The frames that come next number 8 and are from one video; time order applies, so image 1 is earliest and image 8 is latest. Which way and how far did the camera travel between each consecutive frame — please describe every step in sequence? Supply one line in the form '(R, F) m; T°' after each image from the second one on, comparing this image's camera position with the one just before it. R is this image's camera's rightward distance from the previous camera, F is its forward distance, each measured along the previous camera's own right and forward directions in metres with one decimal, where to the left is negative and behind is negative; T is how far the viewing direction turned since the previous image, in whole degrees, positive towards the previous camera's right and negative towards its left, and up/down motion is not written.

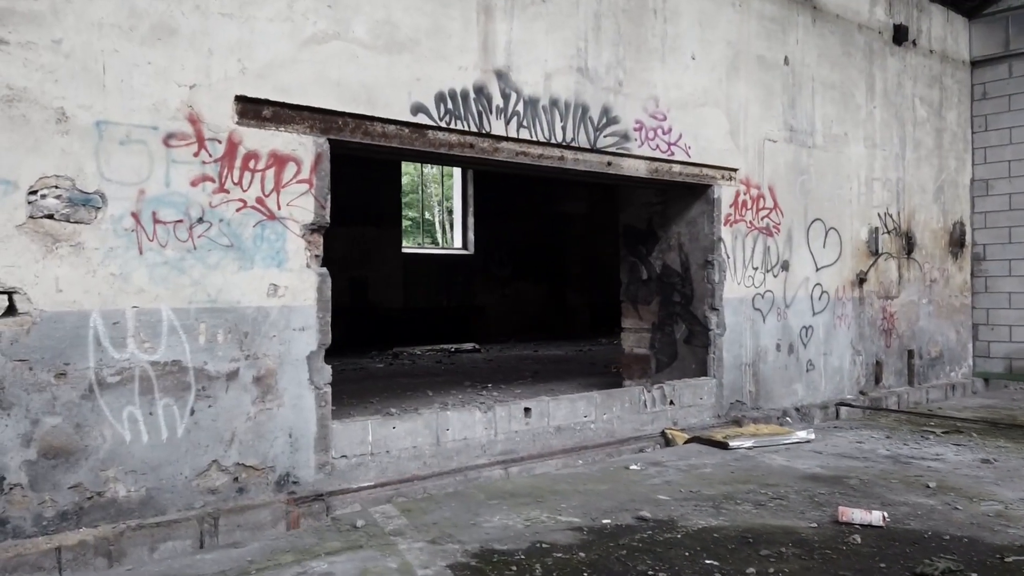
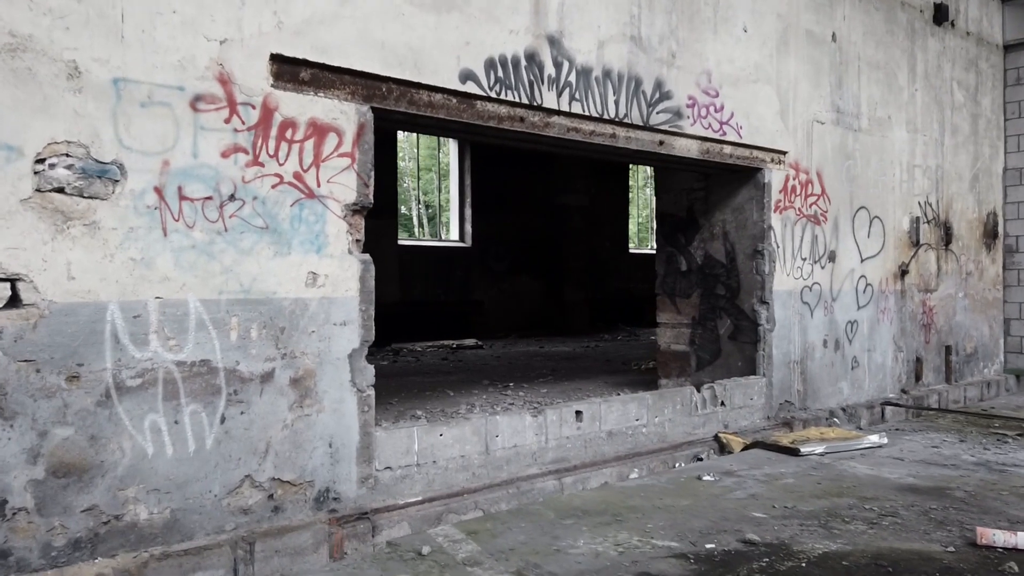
(-0.4, +0.5) m; +2°
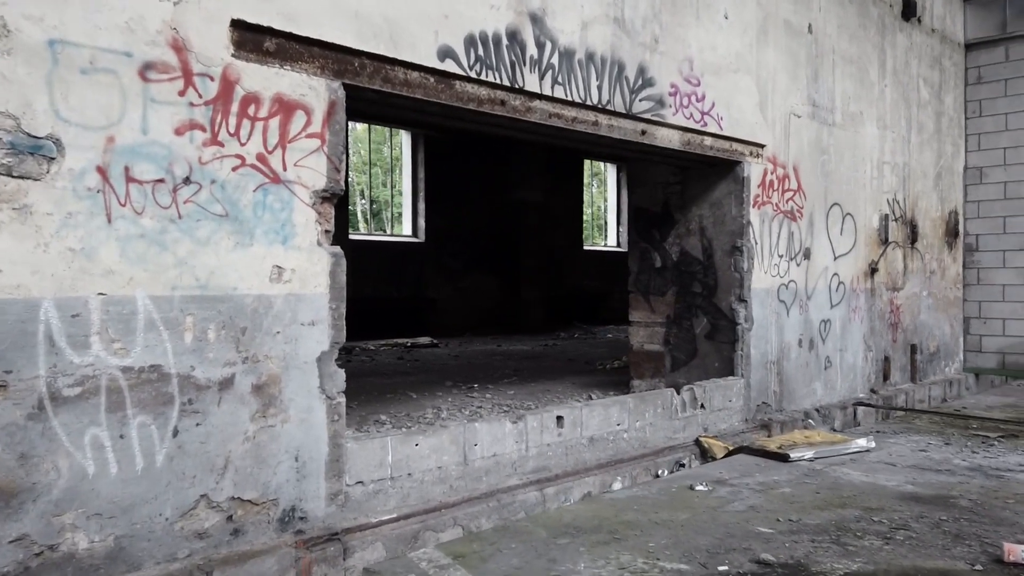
(-0.2, +0.3) m; +4°
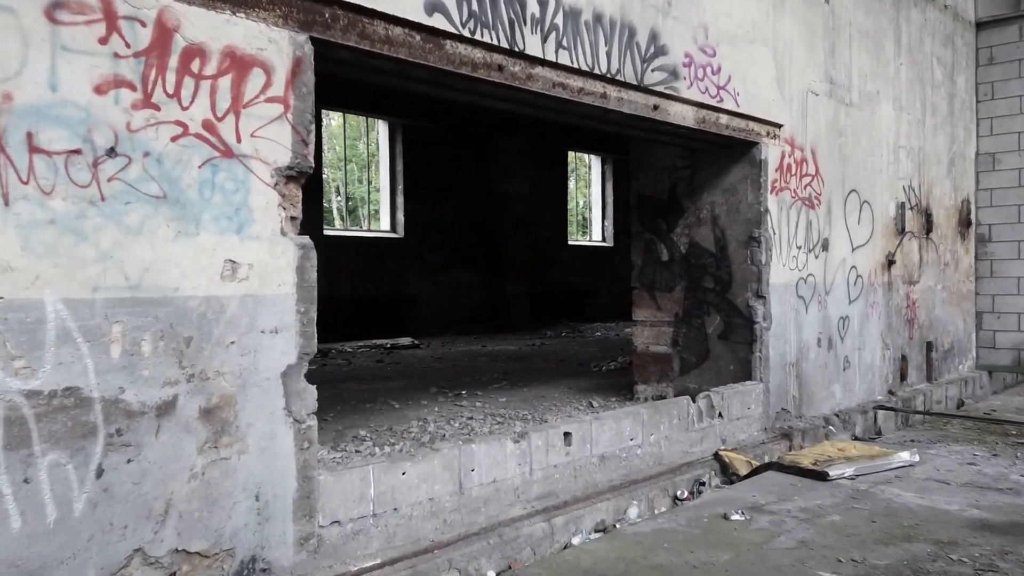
(-0.1, +0.5) m; +2°
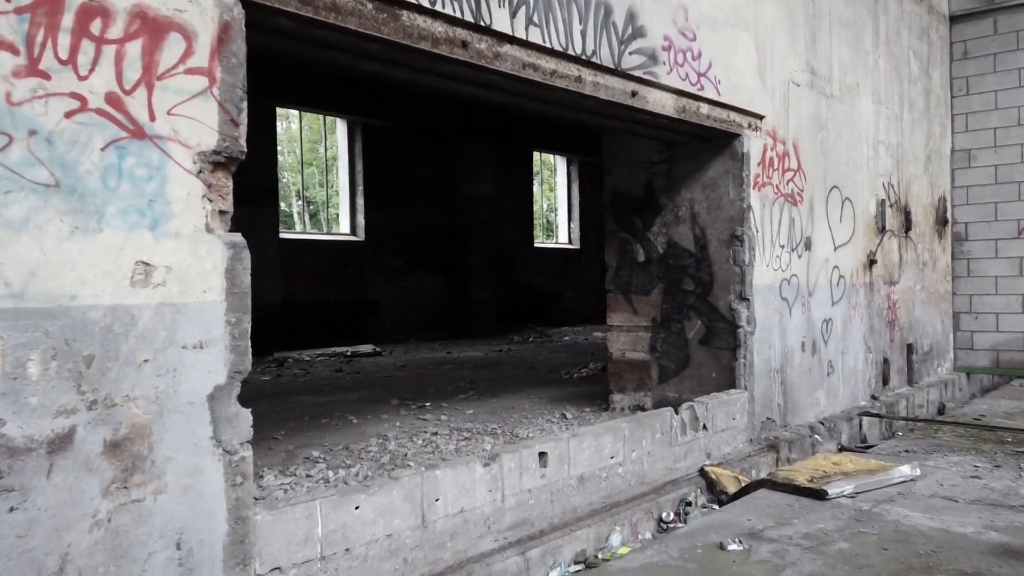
(0.0, +0.4) m; +2°
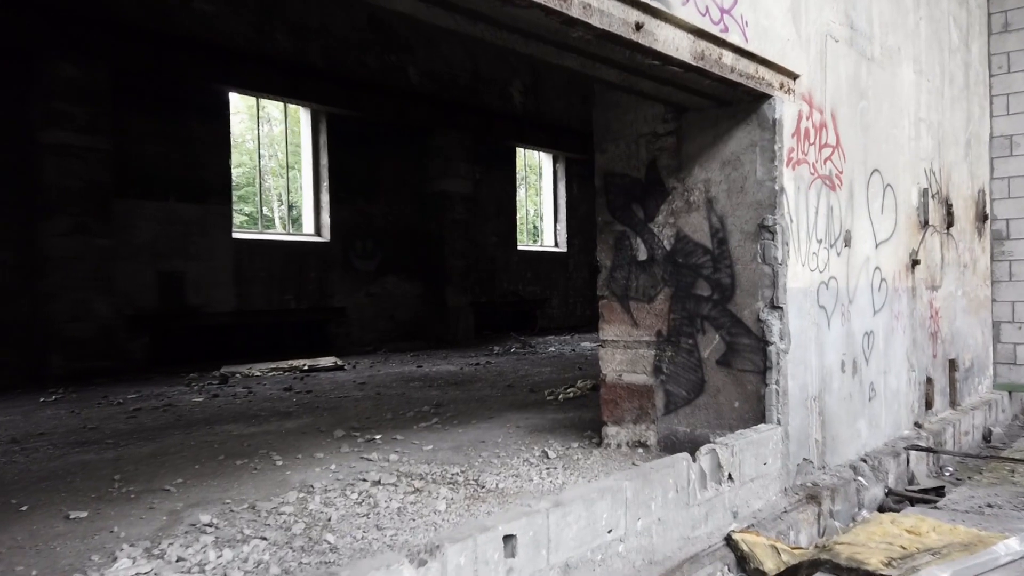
(+0.1, +1.0) m; +1°
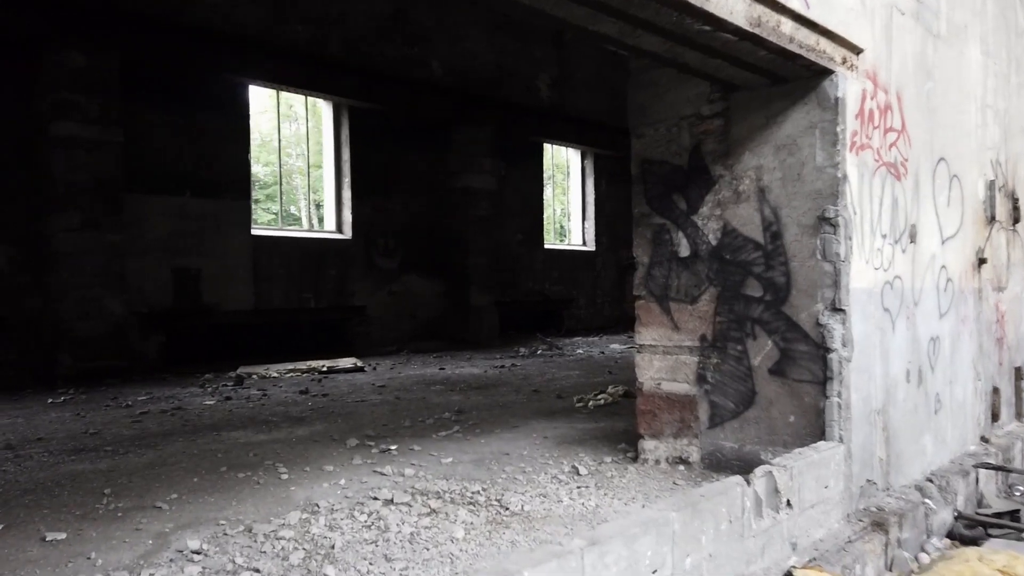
(0.0, +0.4) m; -2°
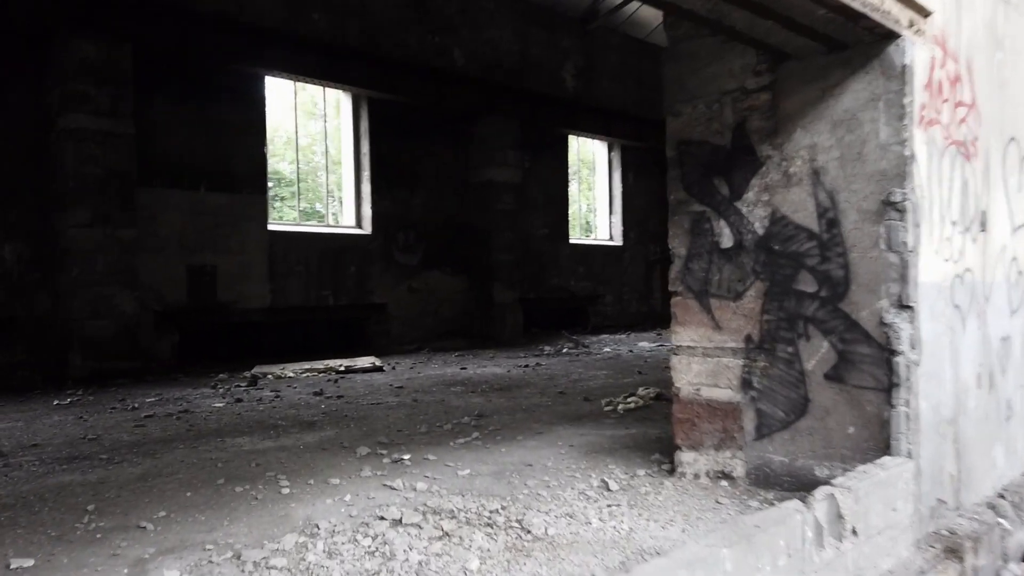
(0.0, +0.3) m; -2°
